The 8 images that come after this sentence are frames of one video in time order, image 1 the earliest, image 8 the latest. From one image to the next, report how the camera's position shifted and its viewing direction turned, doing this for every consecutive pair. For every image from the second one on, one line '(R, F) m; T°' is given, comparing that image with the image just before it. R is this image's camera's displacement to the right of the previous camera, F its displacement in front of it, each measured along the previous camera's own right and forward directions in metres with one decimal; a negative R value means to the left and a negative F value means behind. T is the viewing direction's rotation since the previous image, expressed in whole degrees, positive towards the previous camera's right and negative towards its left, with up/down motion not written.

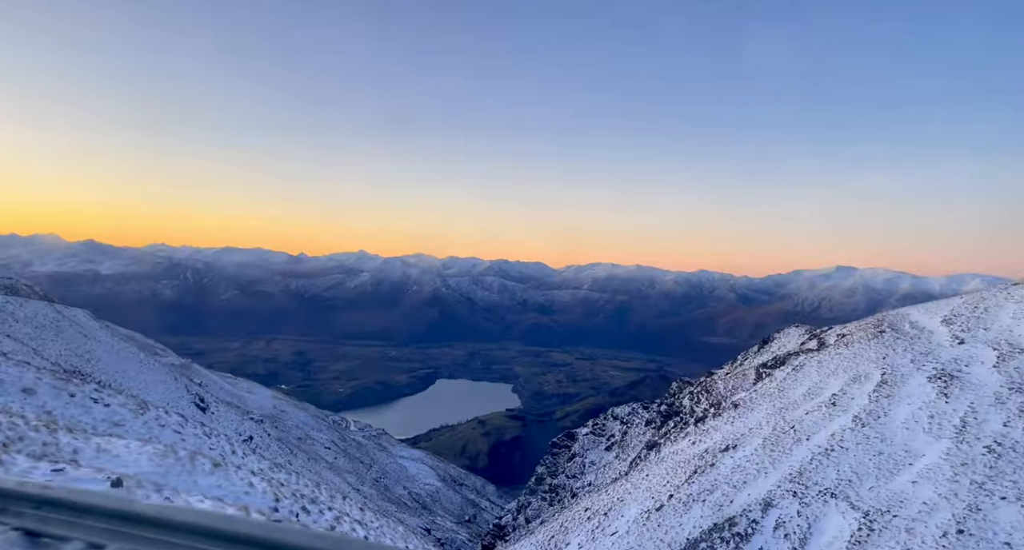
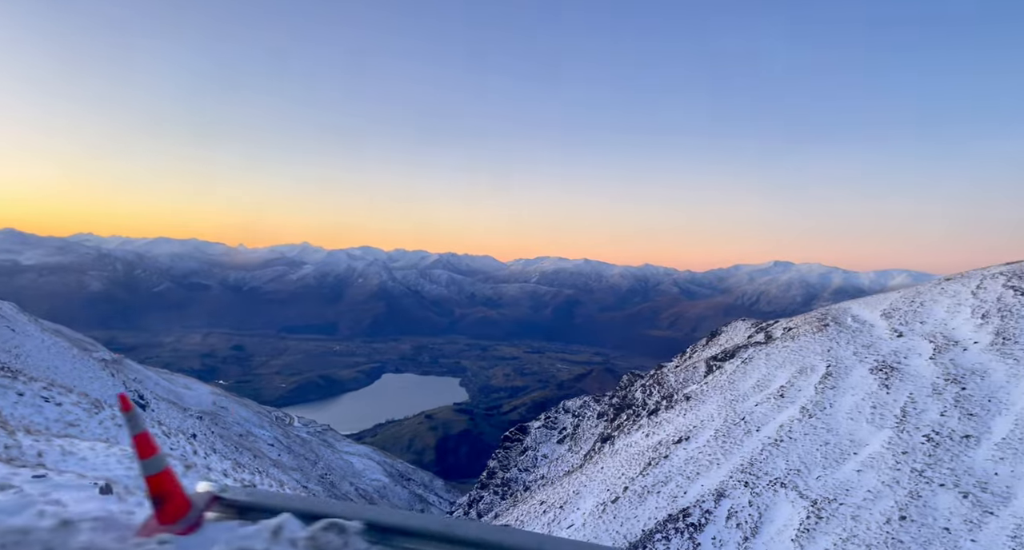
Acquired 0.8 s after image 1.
(-0.5, +0.2) m; +4°
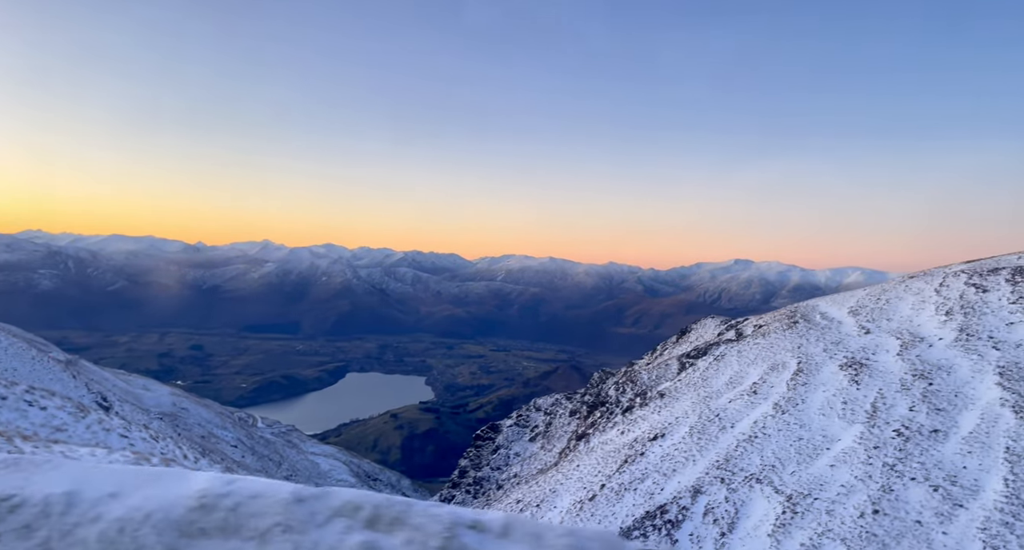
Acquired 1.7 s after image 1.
(-0.6, +0.2) m; +3°
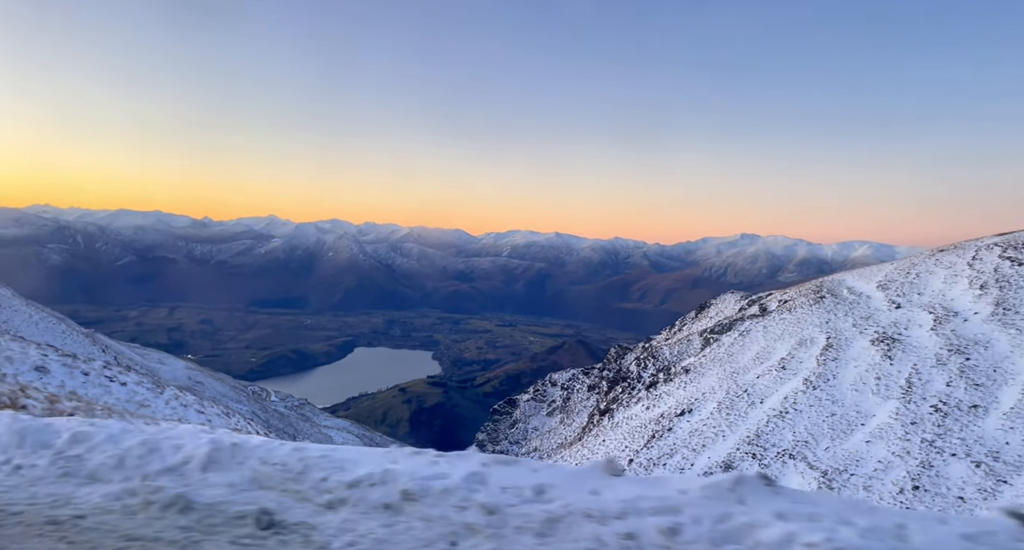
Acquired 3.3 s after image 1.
(-1.2, +0.5) m; -1°
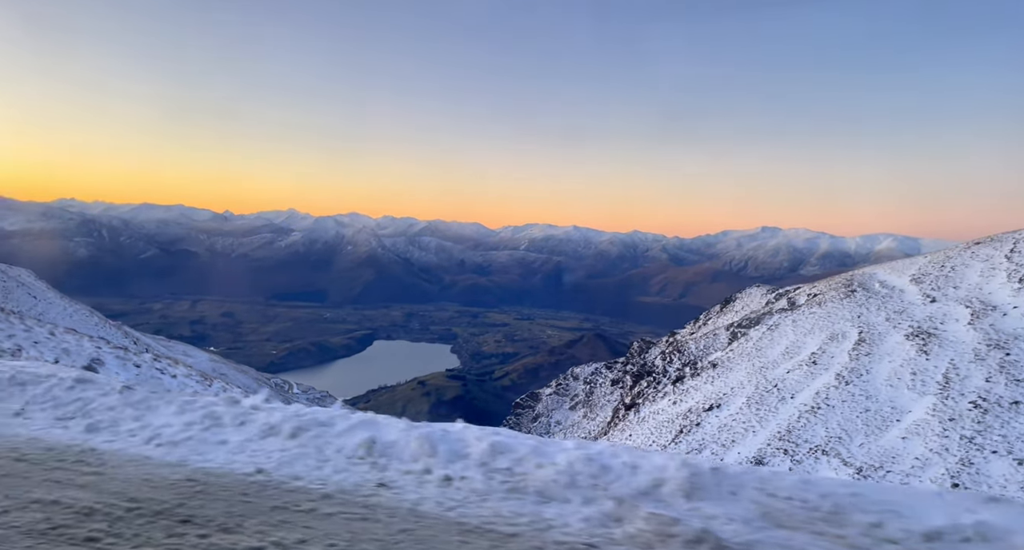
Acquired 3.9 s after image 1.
(-0.5, +0.3) m; -1°
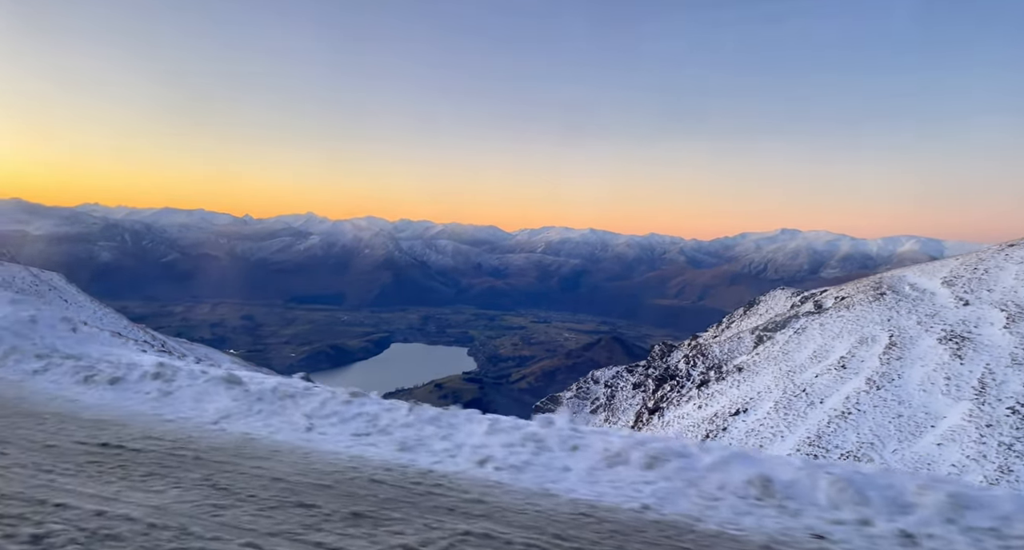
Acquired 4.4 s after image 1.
(-0.4, +0.3) m; -1°
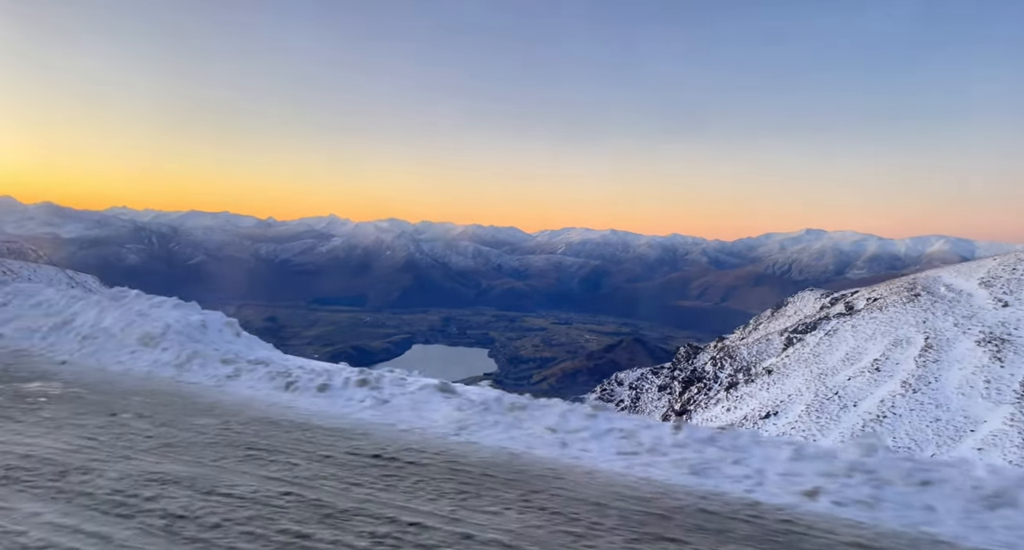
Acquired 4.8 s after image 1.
(-0.4, +0.1) m; -2°
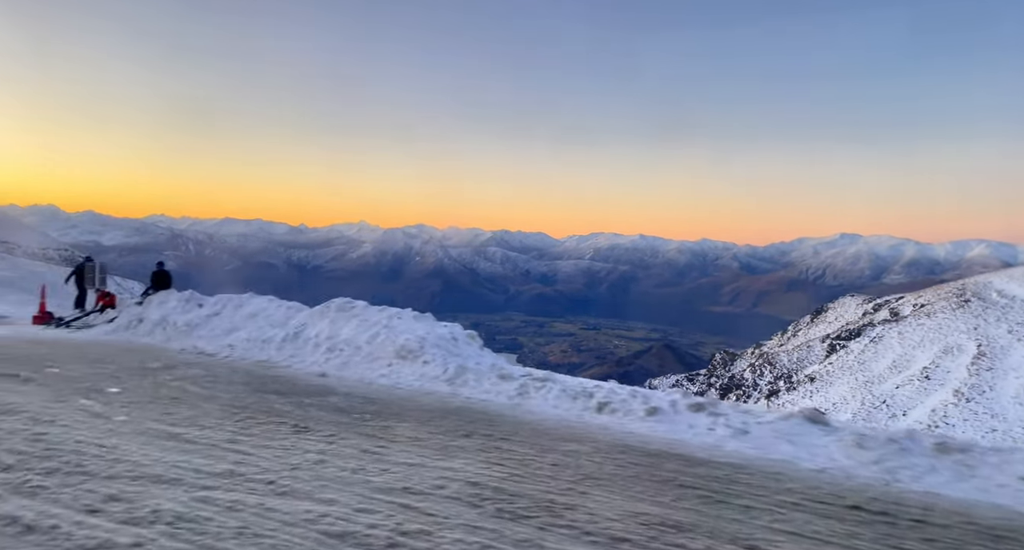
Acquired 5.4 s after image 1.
(-0.6, +0.1) m; -2°
